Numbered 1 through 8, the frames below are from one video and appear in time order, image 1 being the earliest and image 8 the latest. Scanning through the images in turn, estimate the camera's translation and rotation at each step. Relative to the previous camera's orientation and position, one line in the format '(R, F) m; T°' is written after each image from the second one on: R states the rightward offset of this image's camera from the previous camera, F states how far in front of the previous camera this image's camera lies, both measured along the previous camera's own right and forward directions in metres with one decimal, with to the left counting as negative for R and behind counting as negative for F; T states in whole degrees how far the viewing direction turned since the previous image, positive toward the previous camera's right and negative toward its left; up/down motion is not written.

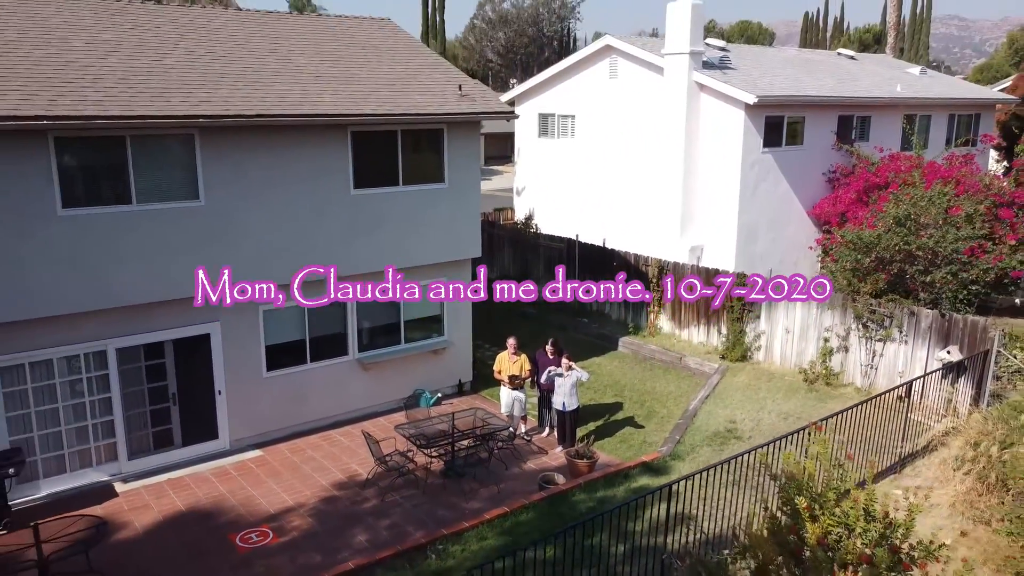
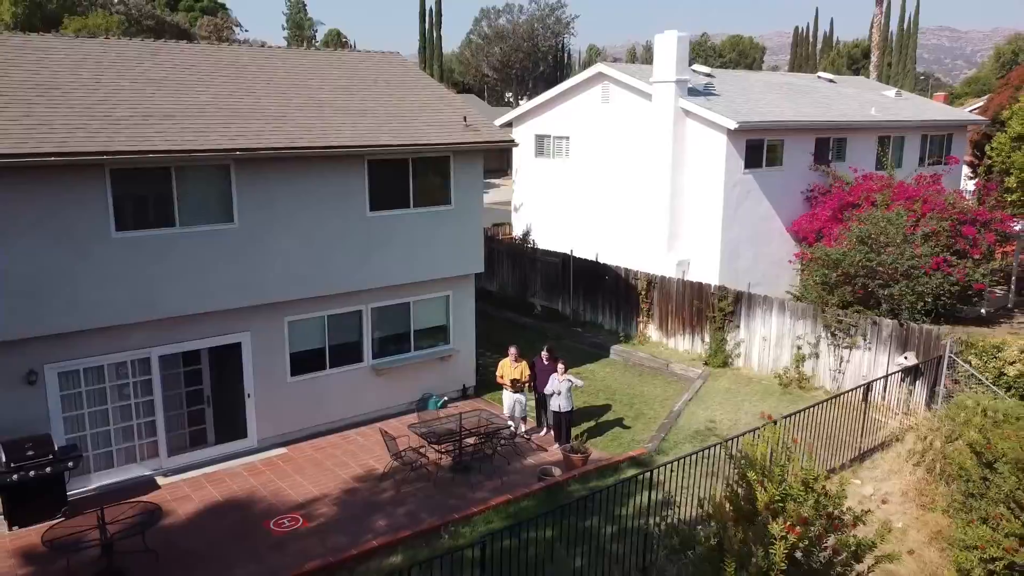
(-0.1, -1.1) m; 0°
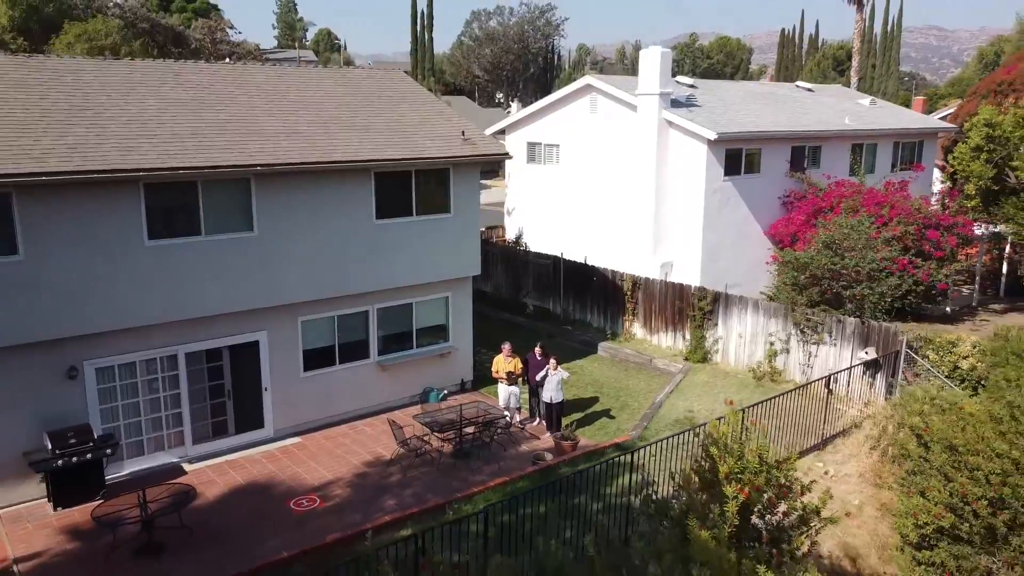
(-0.1, -1.0) m; +1°
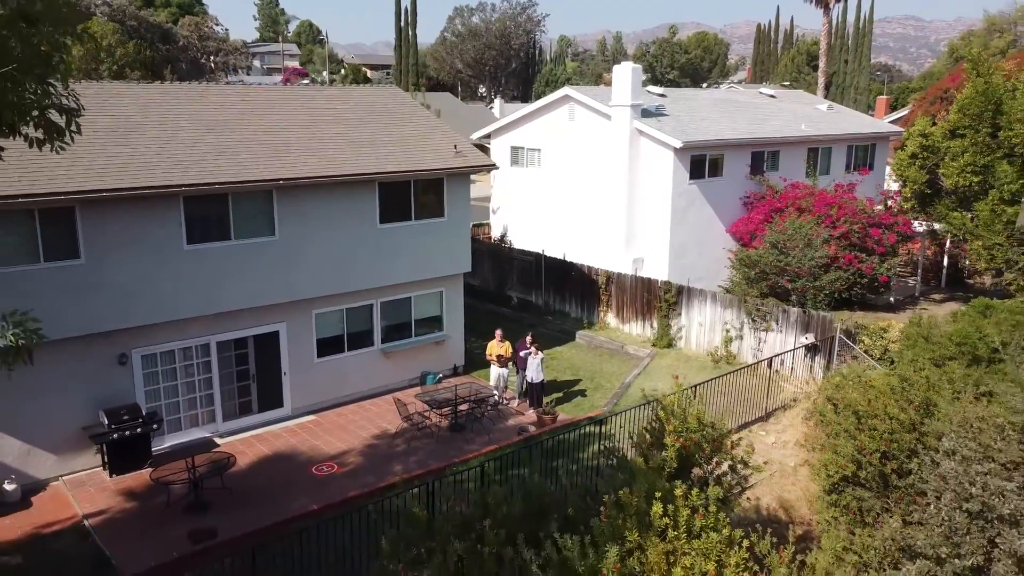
(-0.1, -1.8) m; +1°
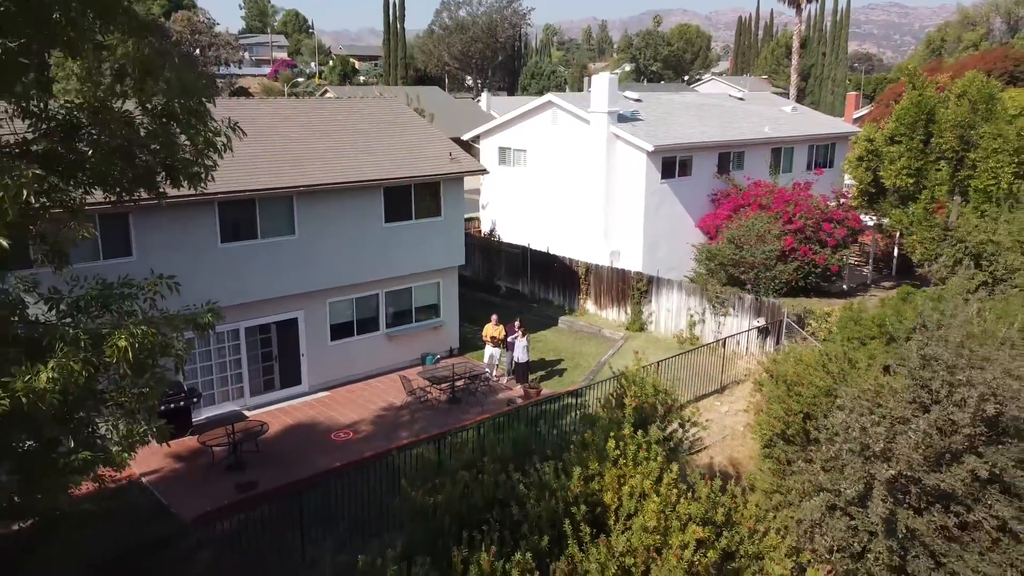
(0.0, -2.0) m; +1°
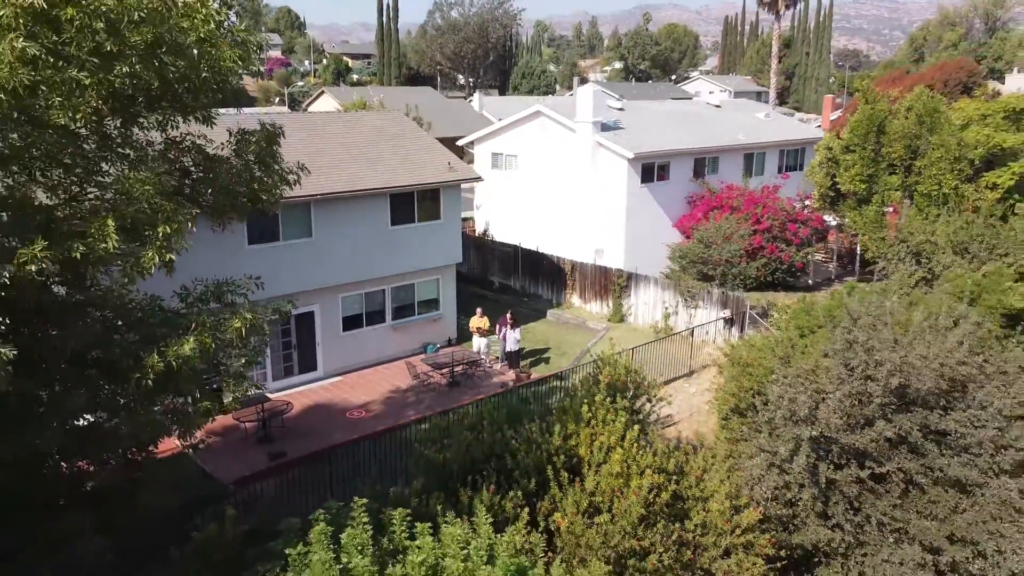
(0.0, -2.0) m; +1°
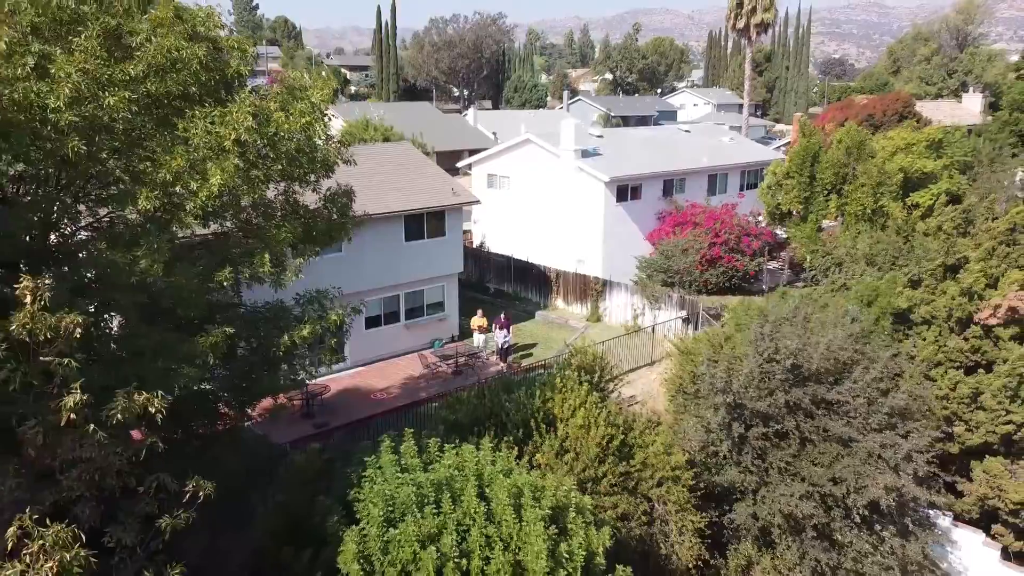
(0.0, -3.8) m; 0°
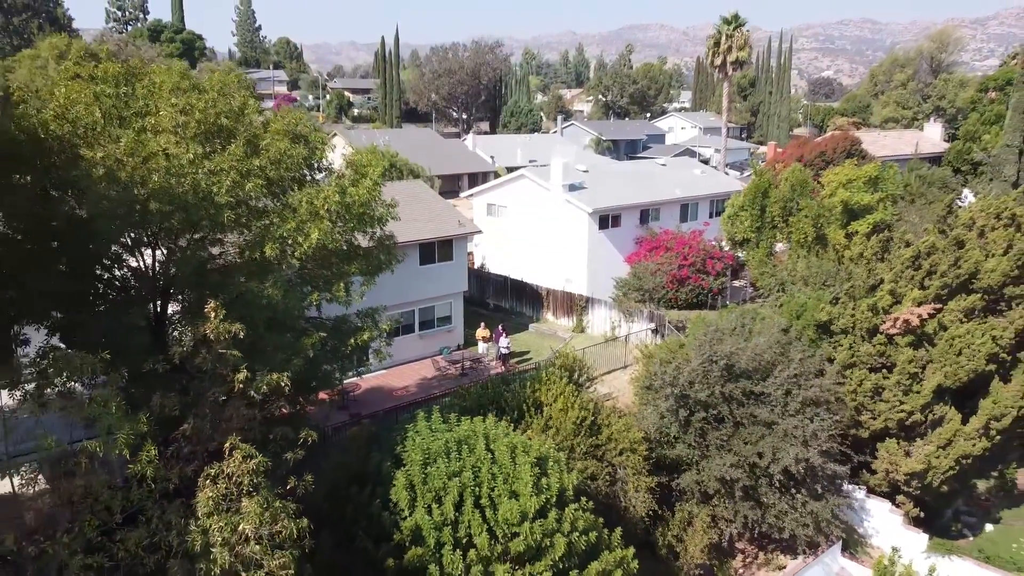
(0.0, -4.3) m; 0°
